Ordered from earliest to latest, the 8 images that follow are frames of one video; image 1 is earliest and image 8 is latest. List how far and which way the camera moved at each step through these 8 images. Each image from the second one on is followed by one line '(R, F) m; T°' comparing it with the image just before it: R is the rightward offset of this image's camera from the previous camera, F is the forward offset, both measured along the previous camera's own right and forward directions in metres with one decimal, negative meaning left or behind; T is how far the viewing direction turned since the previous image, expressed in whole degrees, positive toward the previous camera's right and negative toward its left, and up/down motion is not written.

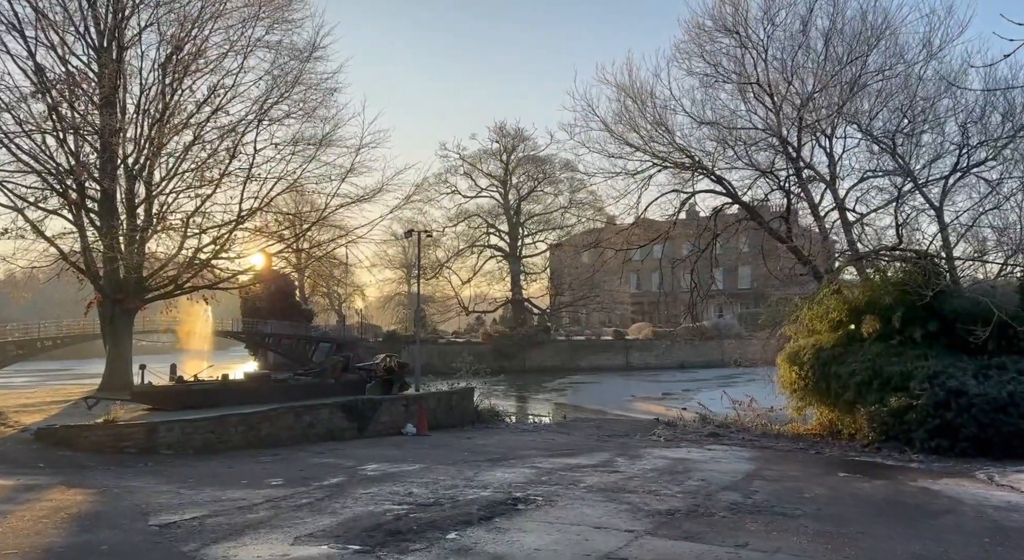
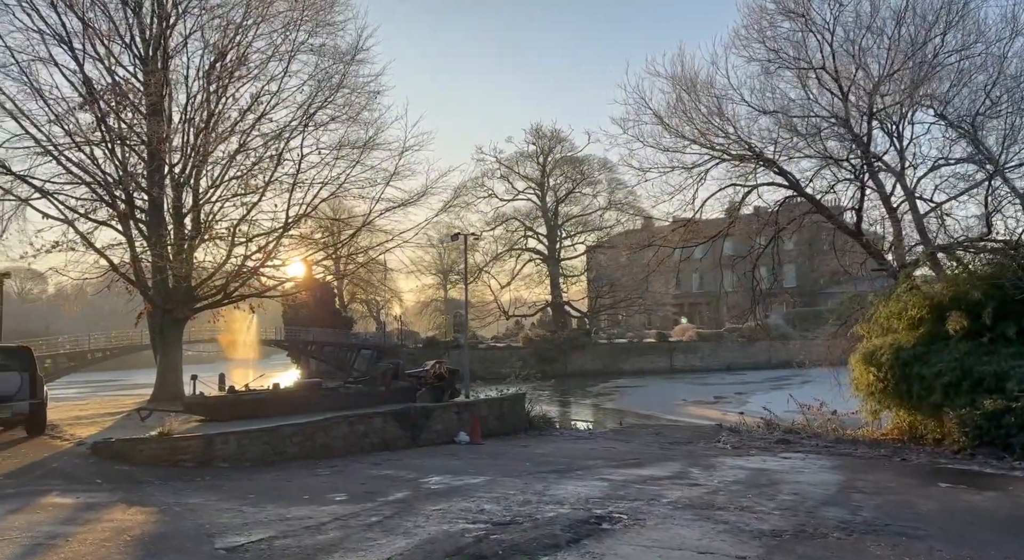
(-0.4, +0.5) m; -2°
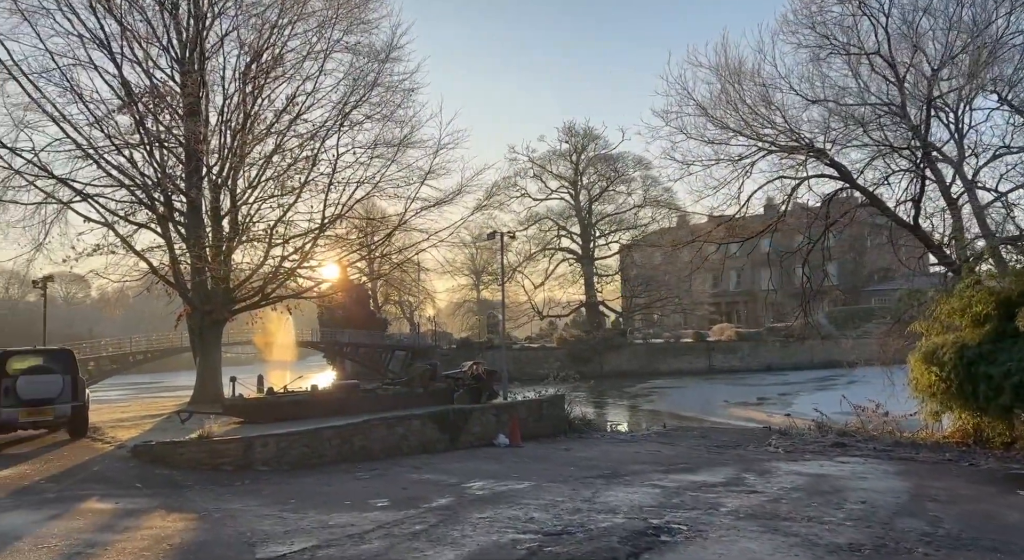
(-0.2, +0.3) m; -2°
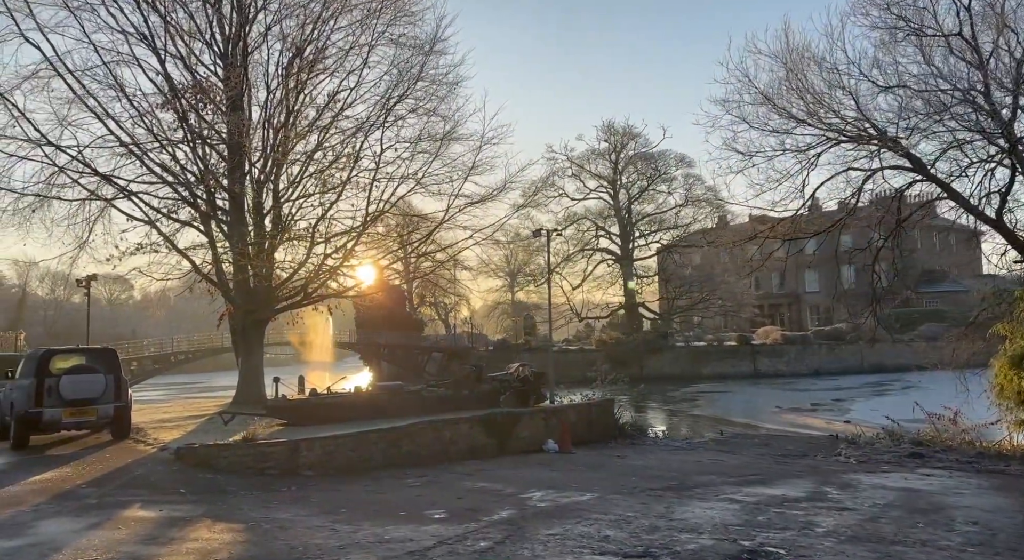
(-0.3, +0.6) m; -2°
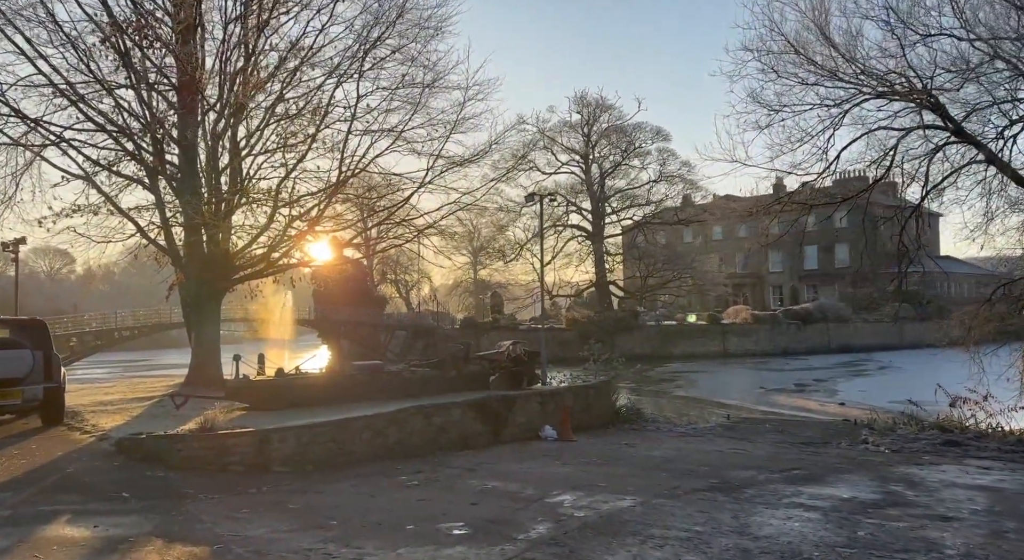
(-0.7, +1.7) m; +3°
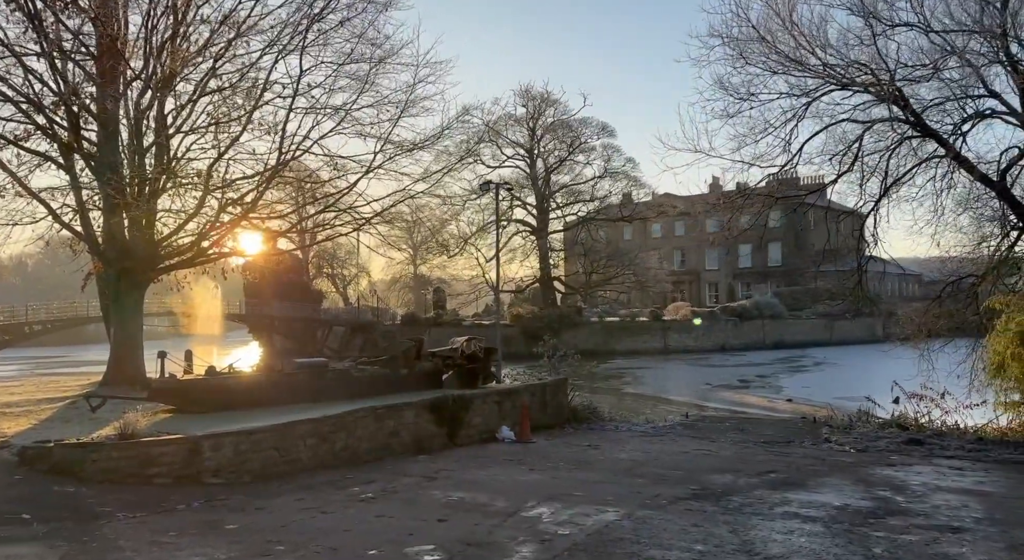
(-0.3, +0.8) m; +4°
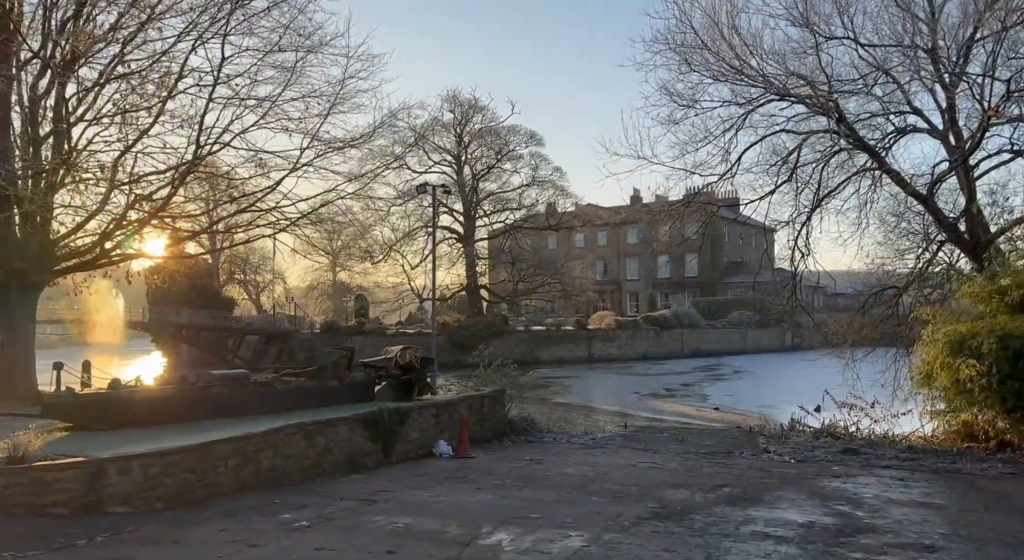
(-0.3, +0.5) m; +6°
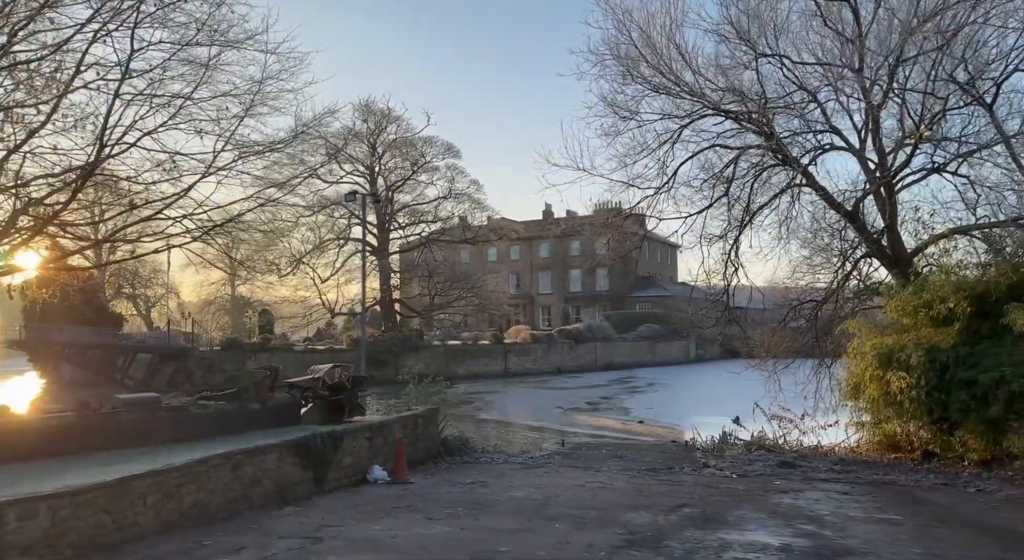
(-0.5, +0.5) m; +7°
